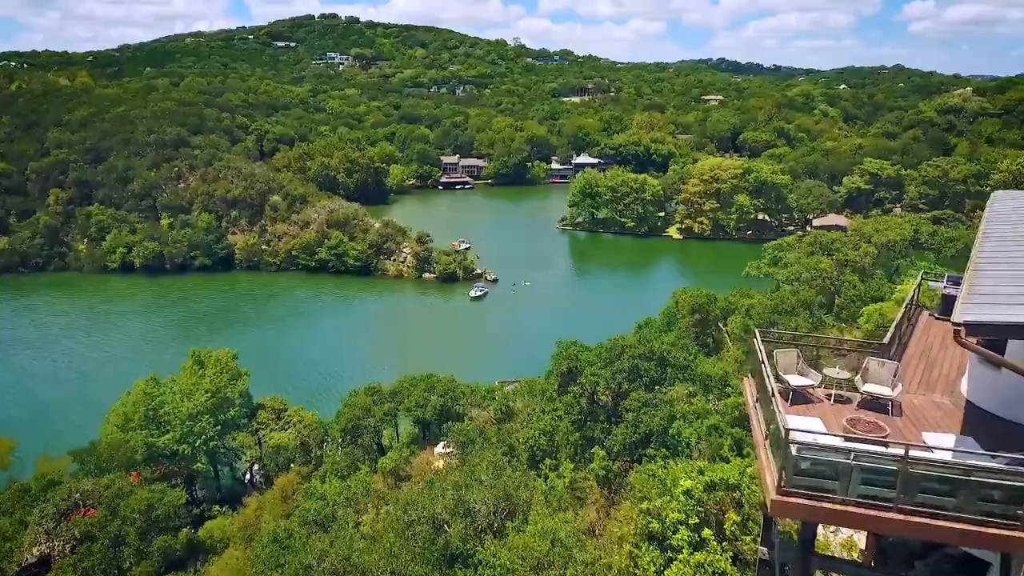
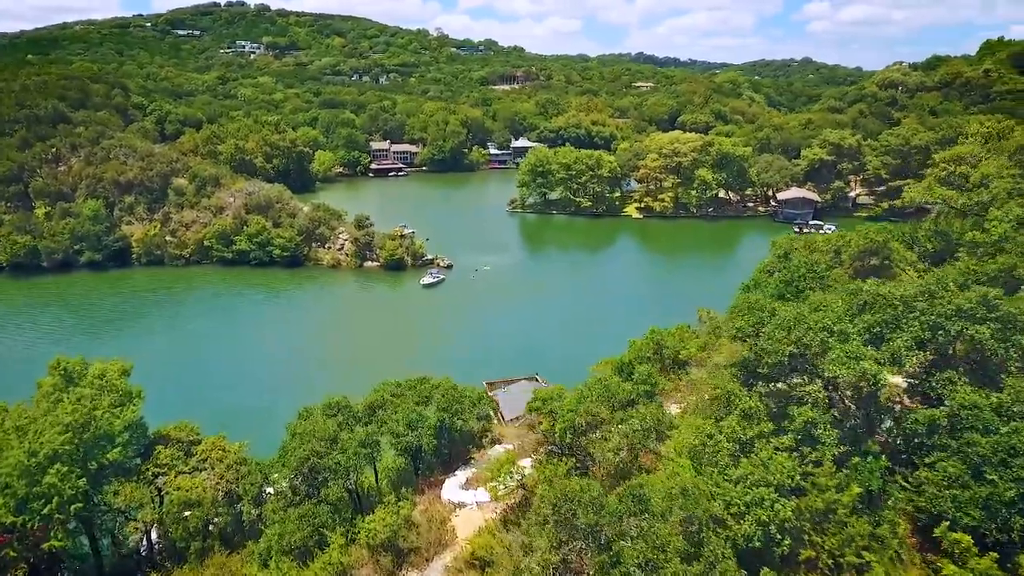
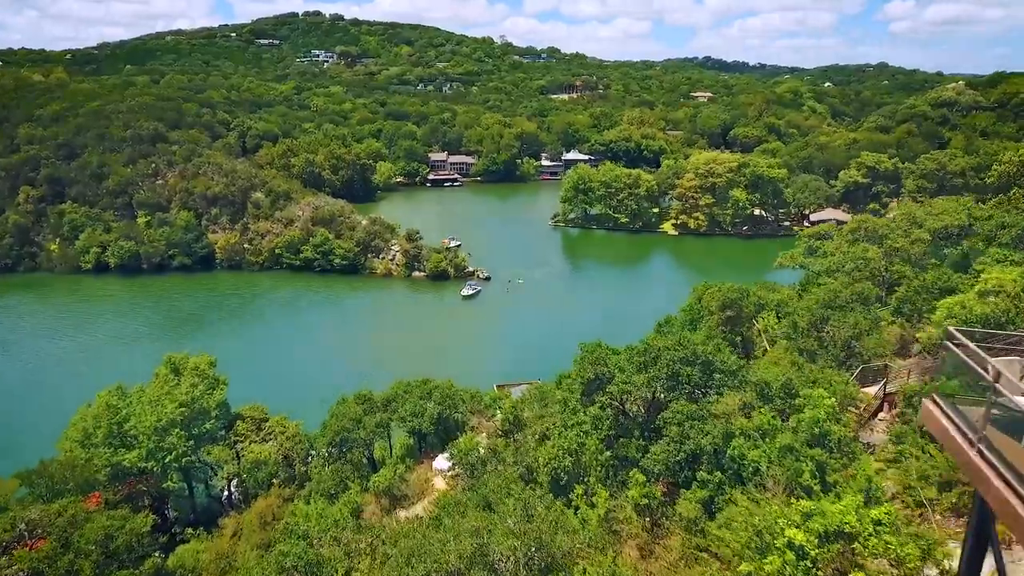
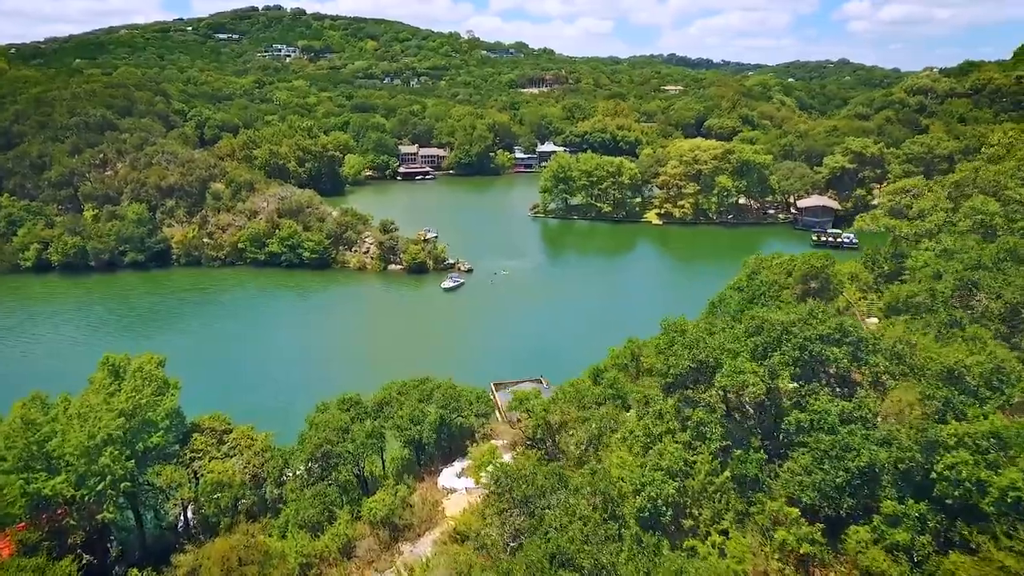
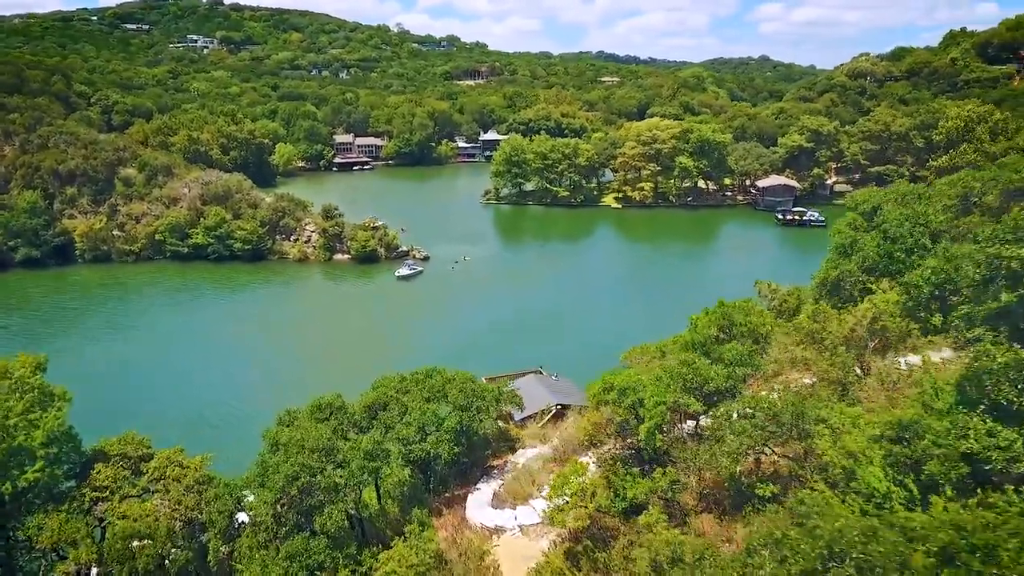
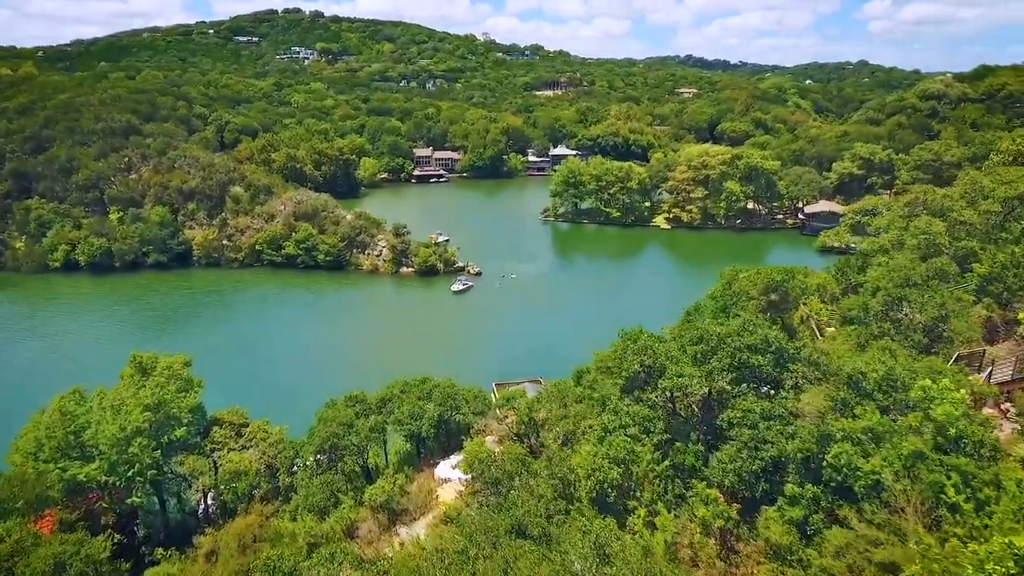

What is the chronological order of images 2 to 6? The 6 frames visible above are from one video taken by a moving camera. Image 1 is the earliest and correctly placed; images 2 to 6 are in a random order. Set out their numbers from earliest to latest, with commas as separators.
3, 6, 4, 2, 5
